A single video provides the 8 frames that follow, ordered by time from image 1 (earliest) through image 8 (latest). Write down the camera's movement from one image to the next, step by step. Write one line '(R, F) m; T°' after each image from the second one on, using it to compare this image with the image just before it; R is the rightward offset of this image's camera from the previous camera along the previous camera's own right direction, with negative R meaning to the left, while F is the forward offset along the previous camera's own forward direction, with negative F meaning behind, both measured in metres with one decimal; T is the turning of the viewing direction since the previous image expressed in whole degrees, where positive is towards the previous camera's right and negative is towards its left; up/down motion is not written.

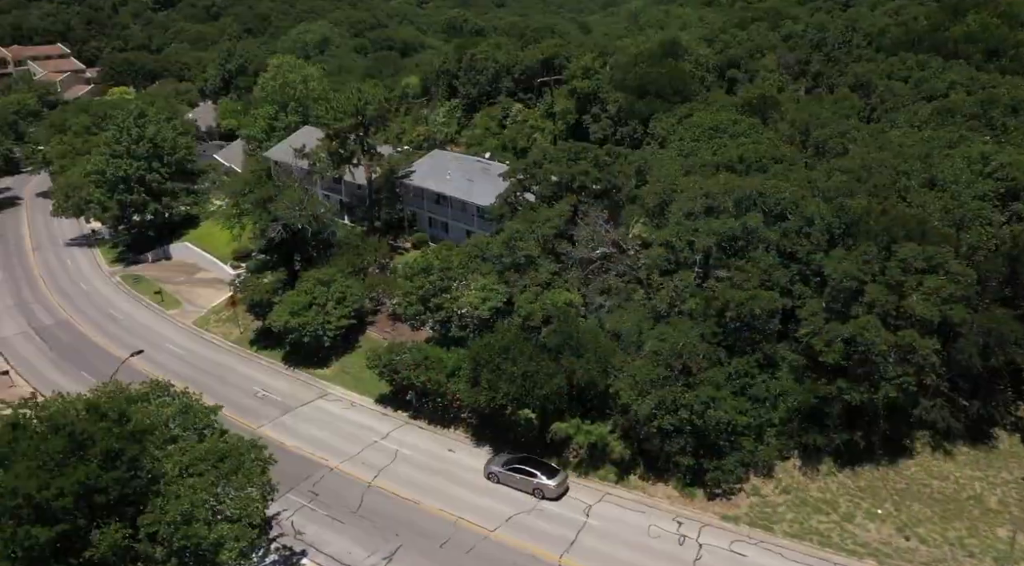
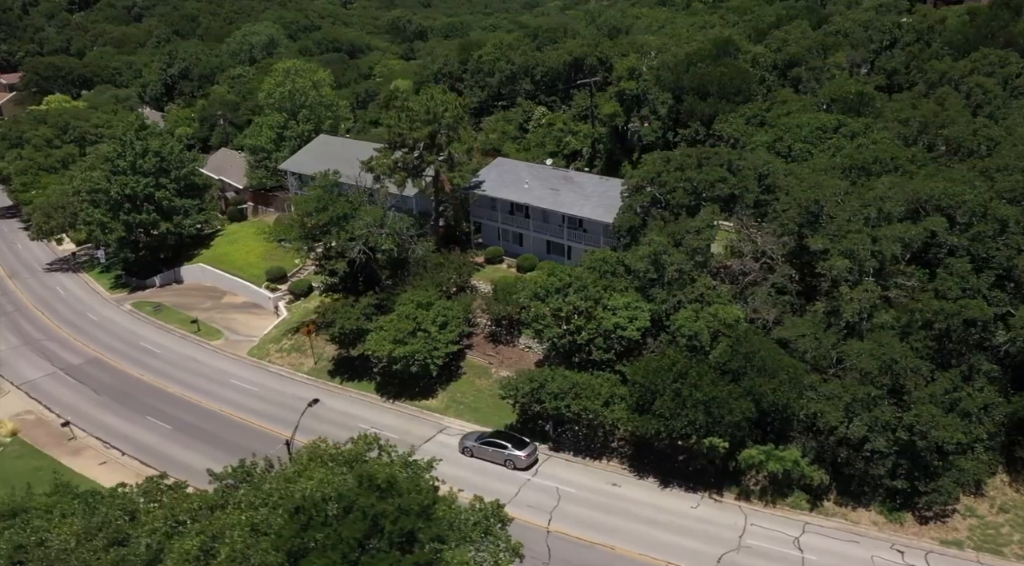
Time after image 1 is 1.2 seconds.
(-9.9, +3.3) m; +6°
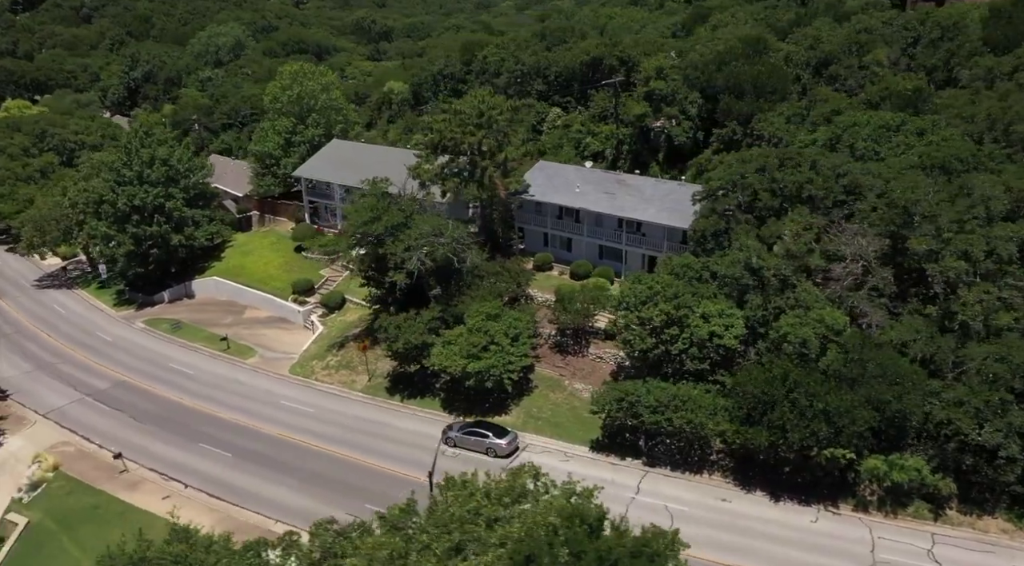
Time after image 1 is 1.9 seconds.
(-5.9, +1.8) m; +3°
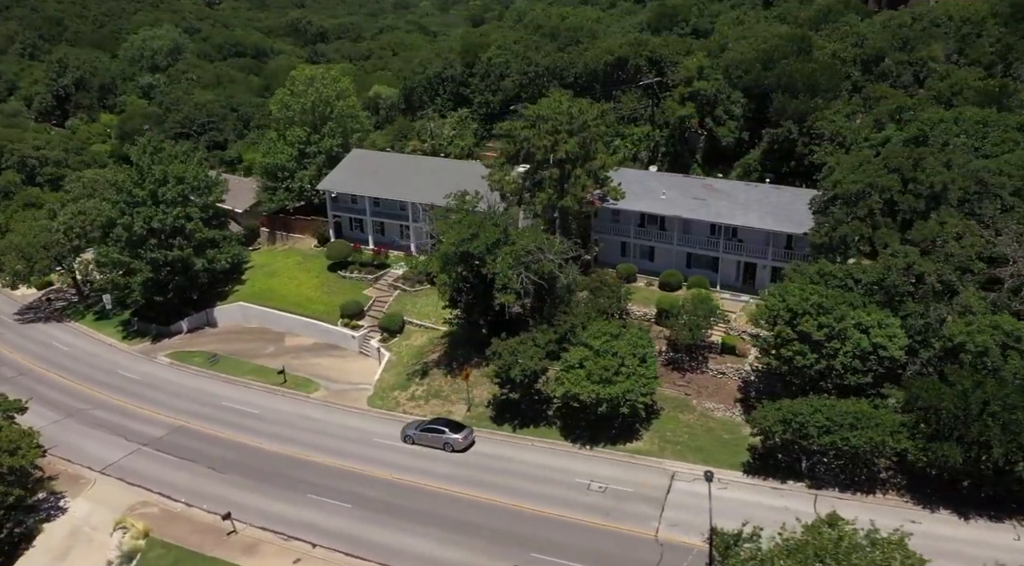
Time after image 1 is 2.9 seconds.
(-9.4, +3.2) m; +6°
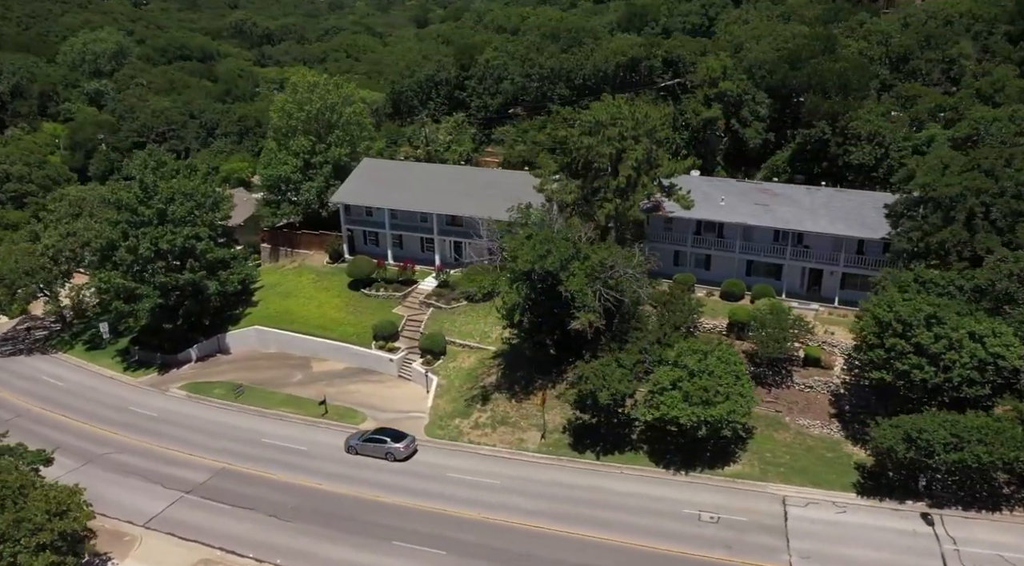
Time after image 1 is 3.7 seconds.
(-6.4, +2.8) m; +5°
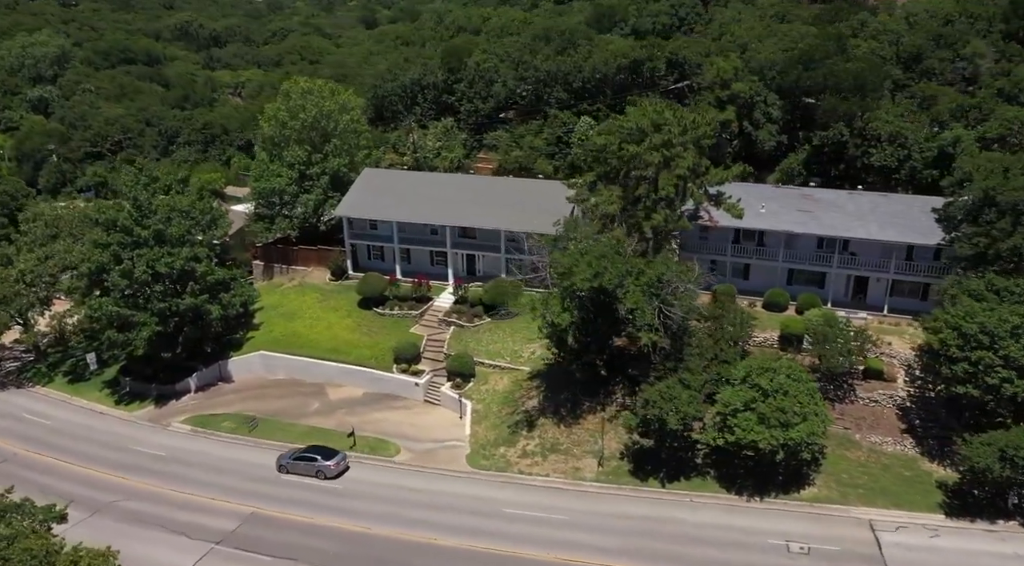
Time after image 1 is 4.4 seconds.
(-4.7, +2.6) m; +4°
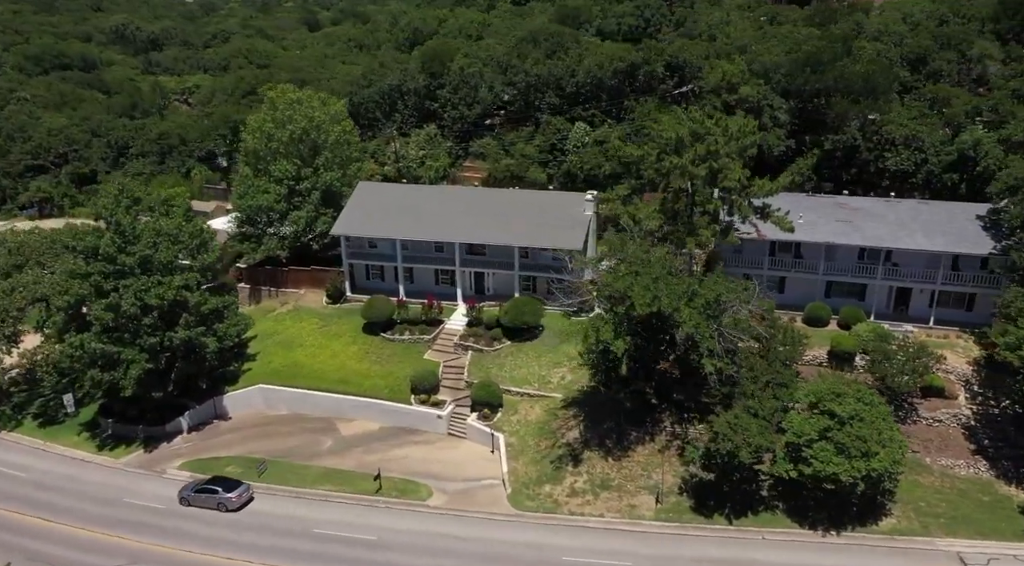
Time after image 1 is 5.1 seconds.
(-4.3, +3.0) m; +4°
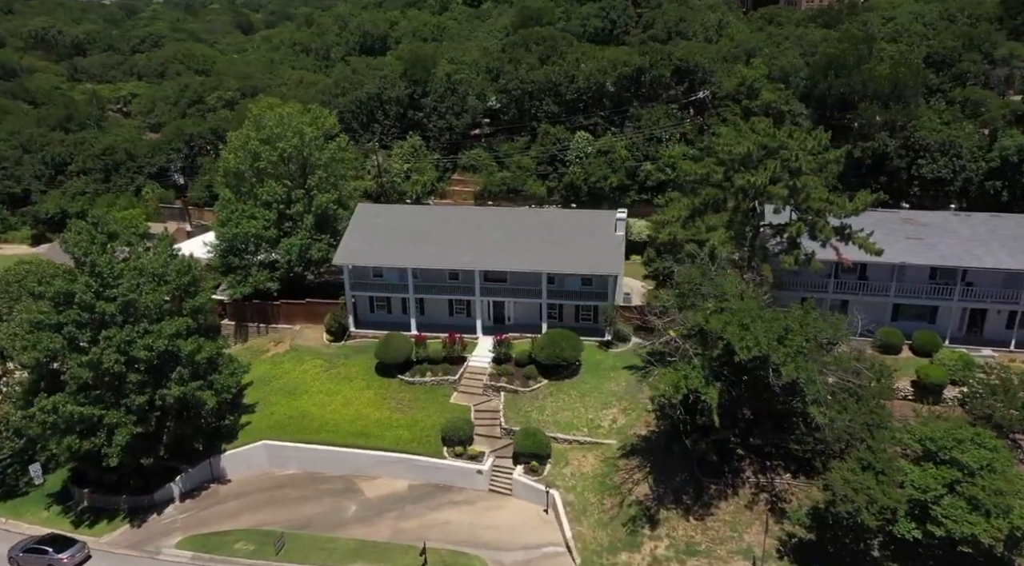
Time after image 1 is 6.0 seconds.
(-4.8, +4.7) m; +5°
